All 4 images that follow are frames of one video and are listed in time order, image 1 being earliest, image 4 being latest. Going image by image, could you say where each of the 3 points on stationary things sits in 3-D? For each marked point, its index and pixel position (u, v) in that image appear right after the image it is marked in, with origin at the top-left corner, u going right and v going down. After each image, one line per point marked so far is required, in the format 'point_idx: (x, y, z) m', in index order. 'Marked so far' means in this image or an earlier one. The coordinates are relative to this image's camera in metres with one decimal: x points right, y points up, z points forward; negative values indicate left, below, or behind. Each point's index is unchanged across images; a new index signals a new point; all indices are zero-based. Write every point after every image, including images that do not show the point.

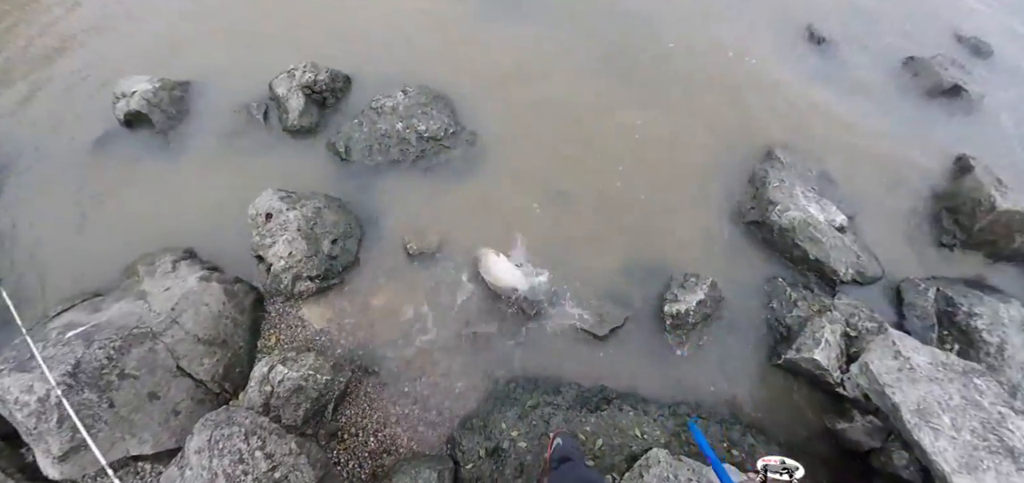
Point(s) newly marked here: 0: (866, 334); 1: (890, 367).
0: (+4.7, -1.2, +7.1) m
1: (+4.7, -1.5, +6.6) m
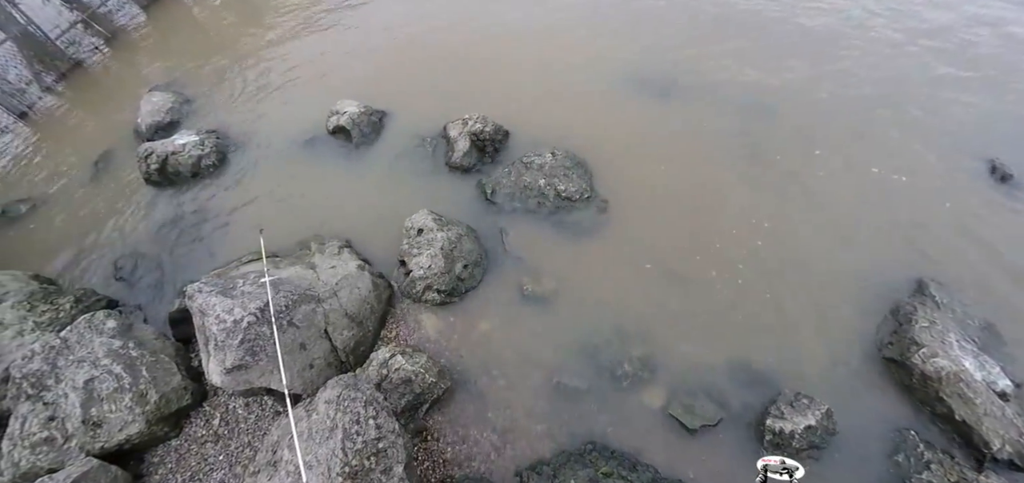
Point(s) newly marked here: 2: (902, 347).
0: (+5.7, -3.2, +6.0) m
1: (+5.4, -3.4, +5.5) m
2: (+5.5, -1.5, +7.5) m
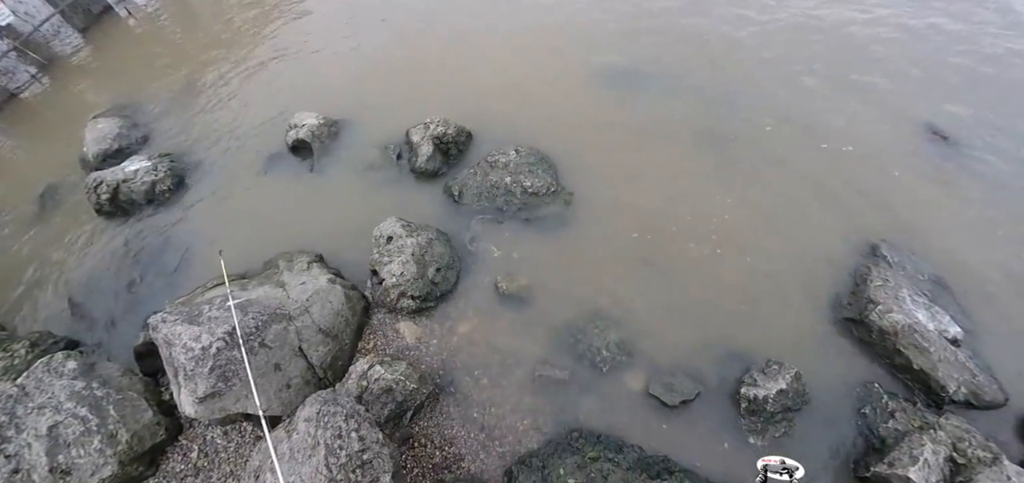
0: (+5.6, -2.6, +6.5) m
1: (+5.4, -2.8, +5.9) m
2: (+5.1, -0.9, +7.9) m
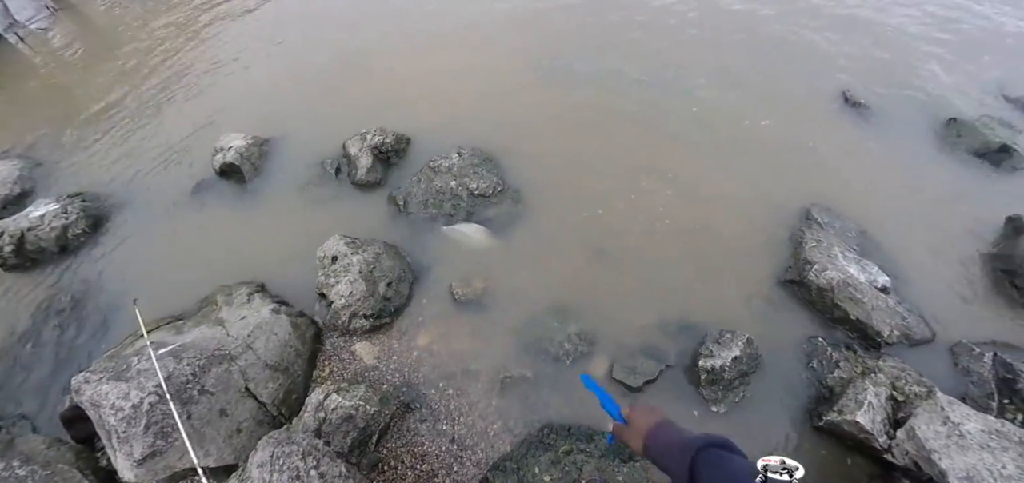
0: (+5.2, -2.0, +7.0) m
1: (+5.1, -2.3, +6.4) m
2: (+4.4, -0.4, +8.3) m
